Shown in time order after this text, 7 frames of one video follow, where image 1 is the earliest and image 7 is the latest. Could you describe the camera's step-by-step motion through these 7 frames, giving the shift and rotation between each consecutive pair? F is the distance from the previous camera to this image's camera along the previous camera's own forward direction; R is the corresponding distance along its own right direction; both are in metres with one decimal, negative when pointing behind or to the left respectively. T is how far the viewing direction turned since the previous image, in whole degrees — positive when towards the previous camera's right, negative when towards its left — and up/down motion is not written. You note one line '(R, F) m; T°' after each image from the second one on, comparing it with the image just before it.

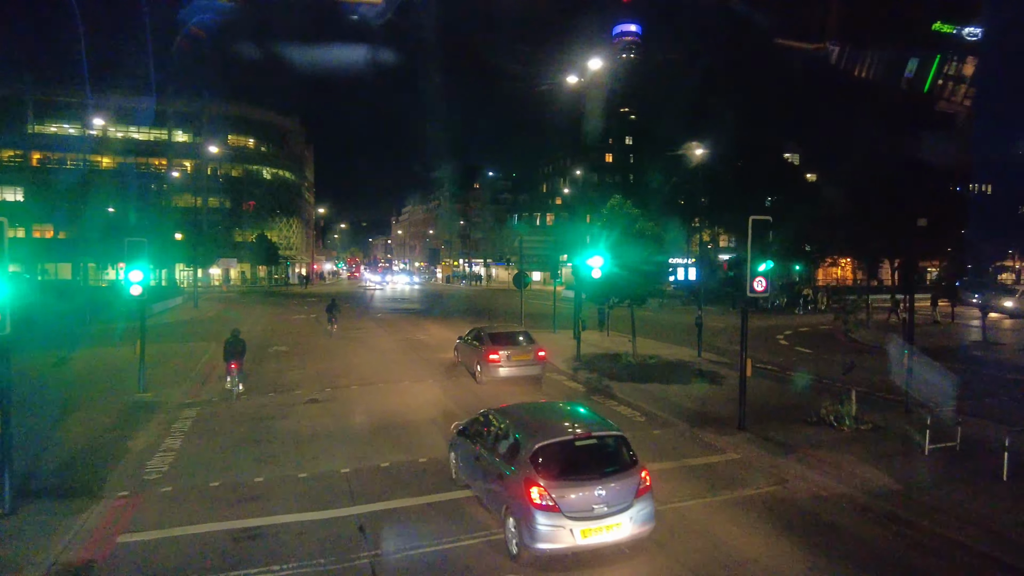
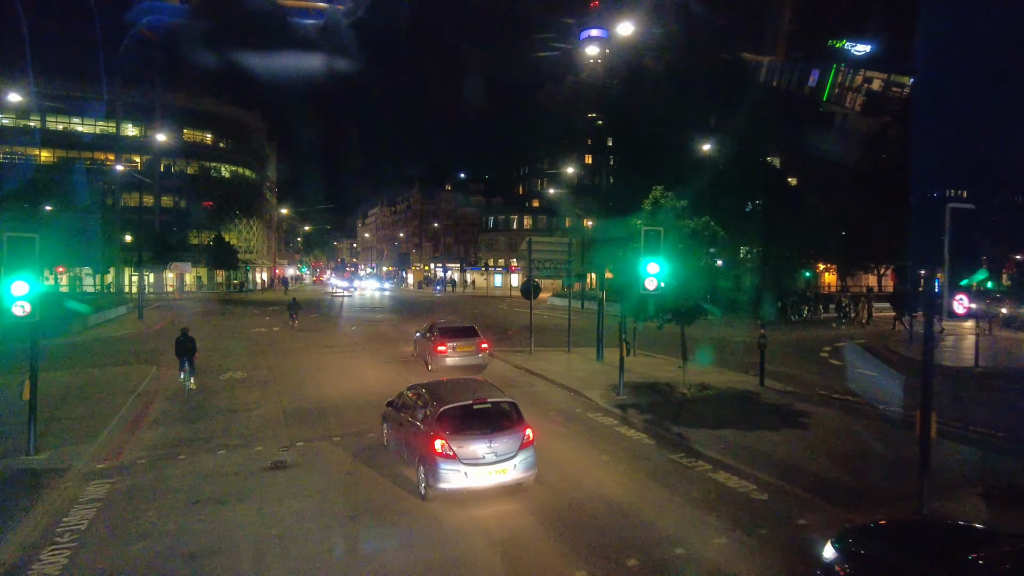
(-1.1, +3.5) m; +3°
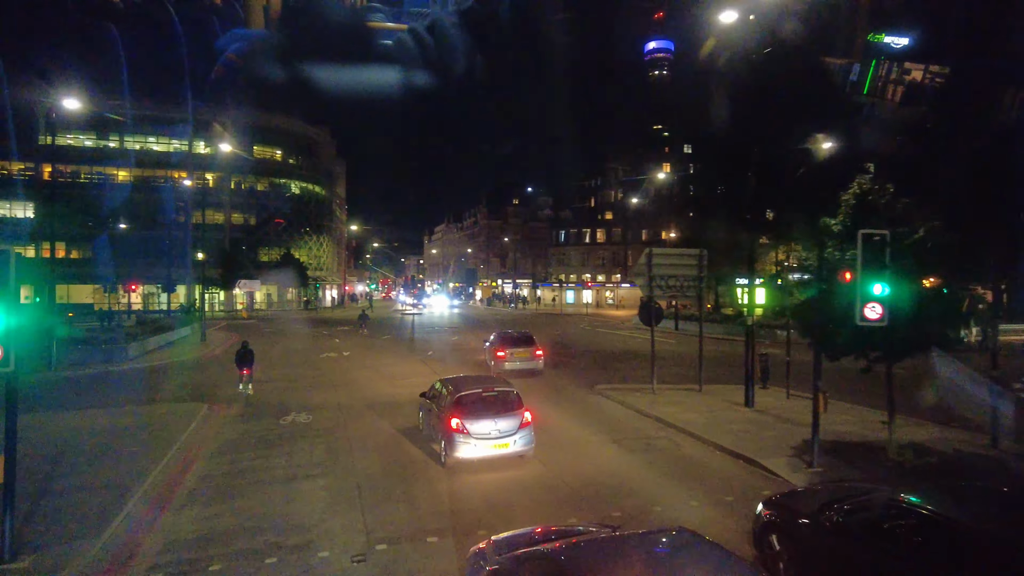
(-1.2, +3.1) m; -5°
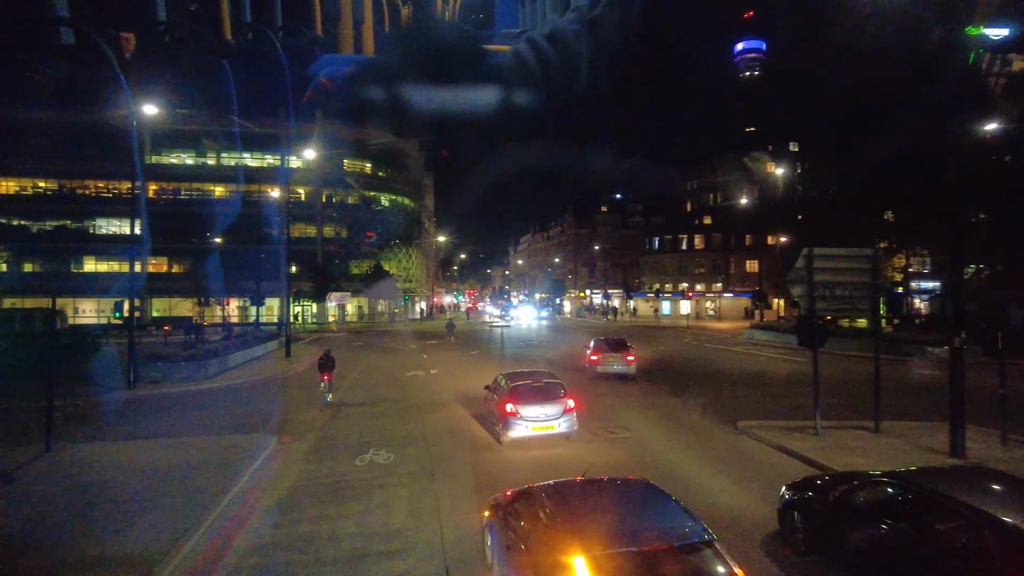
(-0.6, +2.4) m; -7°
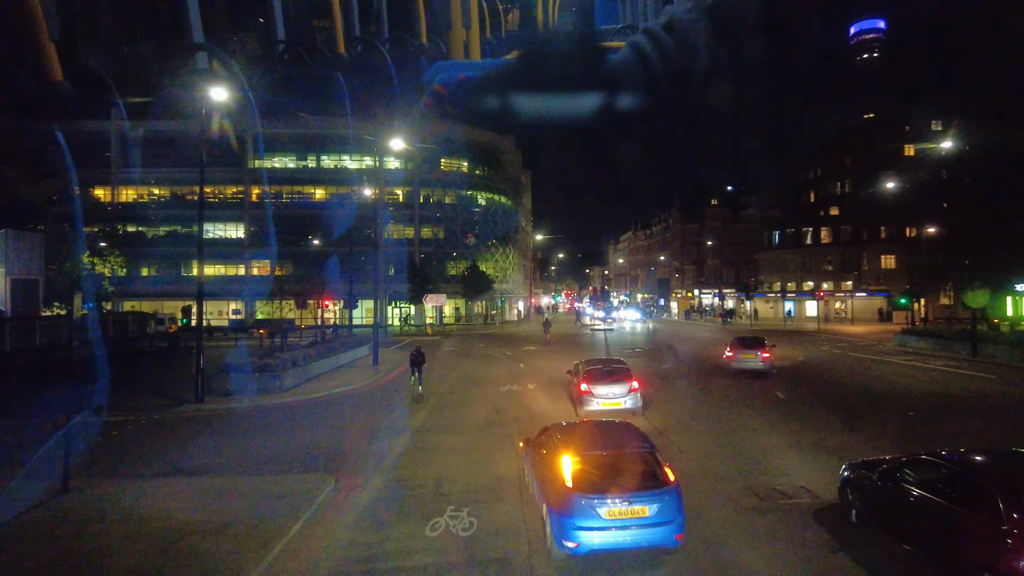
(-0.3, +3.1) m; -8°
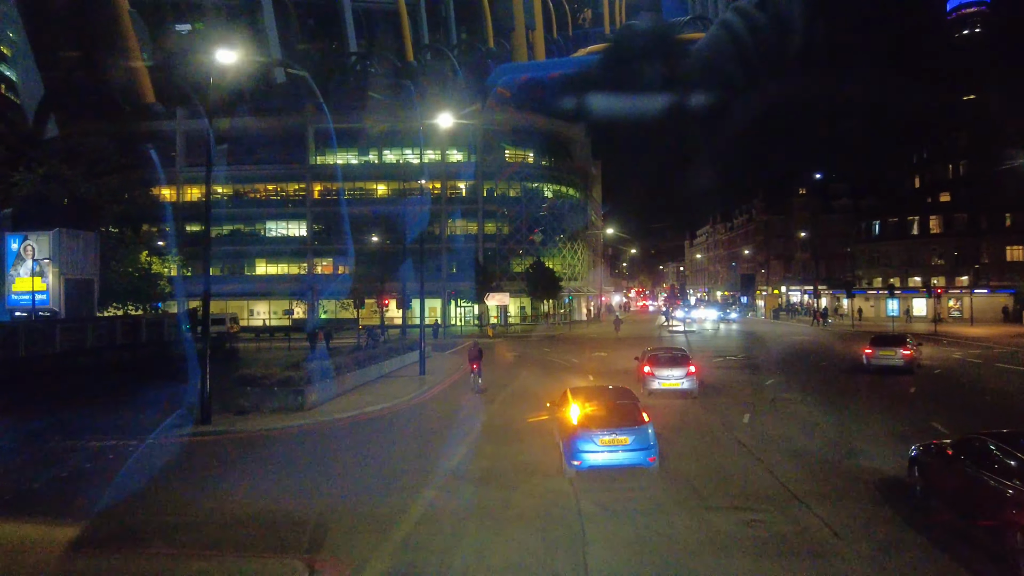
(+0.1, +3.4) m; -6°
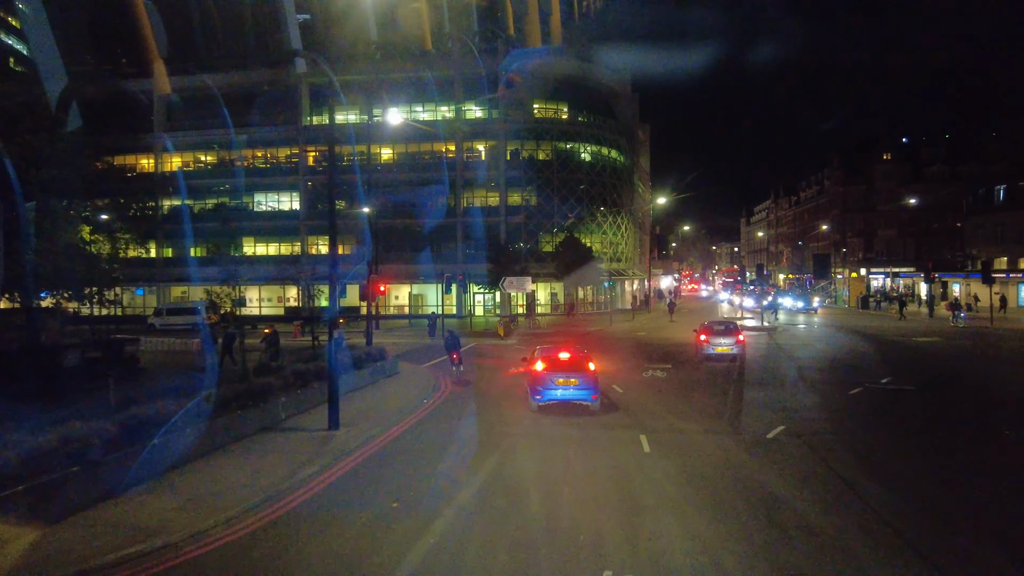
(+1.0, +9.3) m; -4°
